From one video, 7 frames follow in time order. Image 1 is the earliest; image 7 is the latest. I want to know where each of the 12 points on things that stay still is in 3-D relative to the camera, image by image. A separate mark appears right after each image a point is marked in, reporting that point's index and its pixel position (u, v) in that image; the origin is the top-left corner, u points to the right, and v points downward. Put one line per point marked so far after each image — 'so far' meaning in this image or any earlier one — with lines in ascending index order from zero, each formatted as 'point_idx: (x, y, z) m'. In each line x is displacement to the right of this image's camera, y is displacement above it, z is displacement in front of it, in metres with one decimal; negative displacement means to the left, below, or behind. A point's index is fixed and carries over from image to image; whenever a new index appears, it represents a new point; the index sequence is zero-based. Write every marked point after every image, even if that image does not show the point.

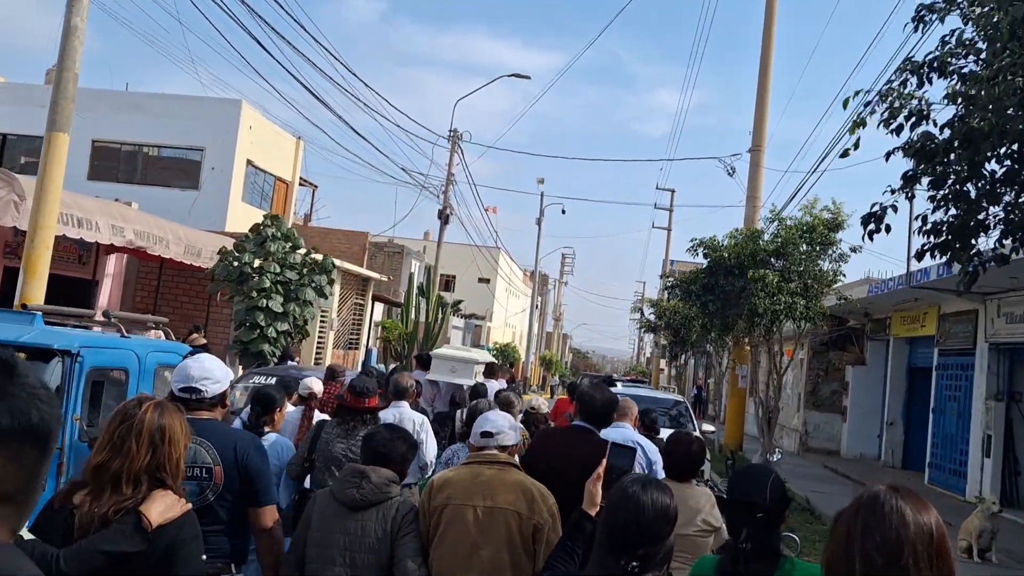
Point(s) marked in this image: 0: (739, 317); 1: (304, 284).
0: (+3.6, -0.5, +13.4) m
1: (-2.9, 0.0, +11.7) m
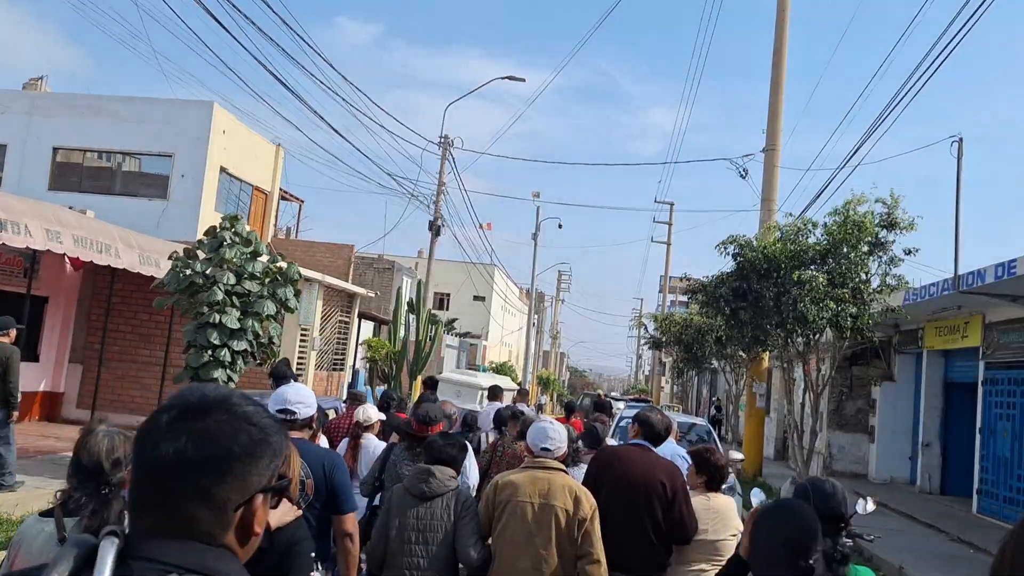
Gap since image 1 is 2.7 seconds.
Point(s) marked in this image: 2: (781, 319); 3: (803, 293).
0: (+3.6, -0.5, +11.8) m
1: (-2.9, -0.1, +10.0) m
2: (+3.6, -0.4, +11.5) m
3: (+3.8, 0.0, +11.1) m
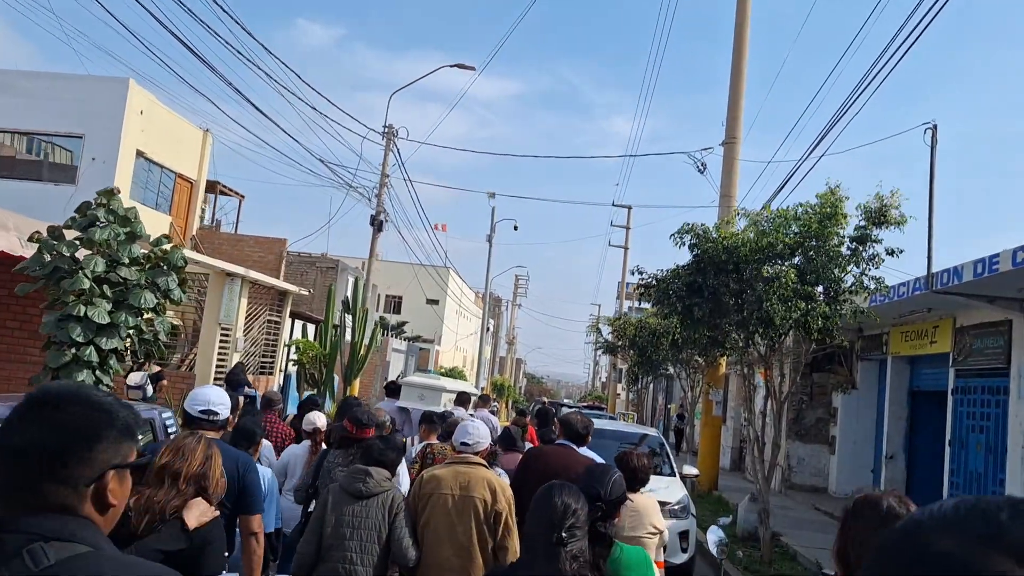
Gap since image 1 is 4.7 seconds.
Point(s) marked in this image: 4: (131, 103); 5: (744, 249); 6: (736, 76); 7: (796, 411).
0: (+2.7, -0.5, +10.6) m
1: (-3.7, 0.0, +8.5) m
2: (+2.8, -0.4, +10.3) m
3: (+2.9, 0.0, +9.9) m
4: (-8.0, +3.9, +17.9) m
5: (+2.8, +0.5, +10.2) m
6: (+5.1, +4.9, +19.6) m
7: (+6.0, -2.6, +18.2) m
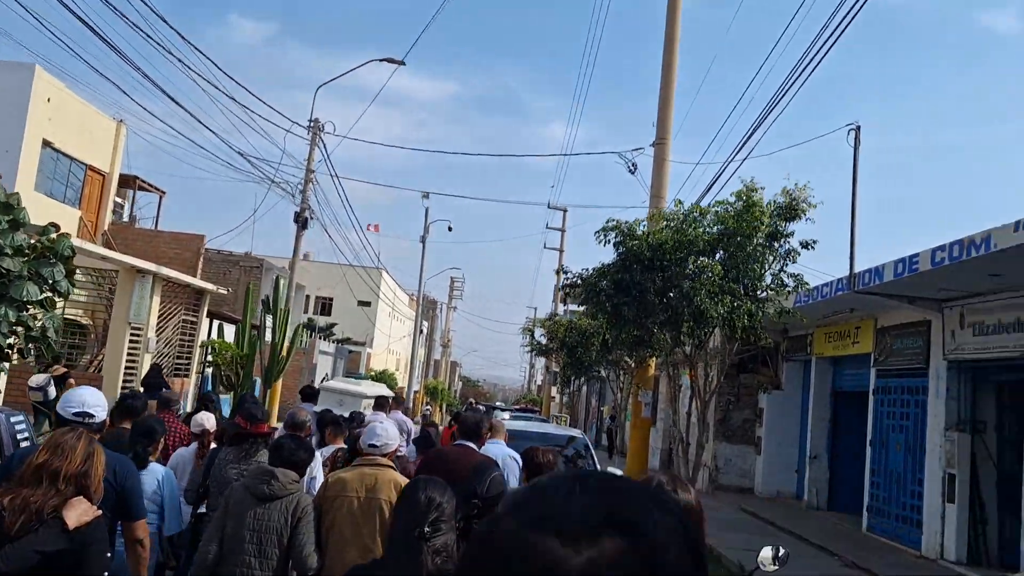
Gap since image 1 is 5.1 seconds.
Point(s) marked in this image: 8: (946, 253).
0: (+1.7, -0.5, +10.4) m
1: (-4.5, +0.1, +7.9) m
2: (+1.8, -0.4, +10.1) m
3: (+2.0, 0.0, +9.7) m
4: (-9.4, +4.0, +16.9) m
5: (+1.8, +0.5, +10.0) m
6: (+3.5, +4.8, +19.6) m
7: (+4.5, -2.6, +18.2) m
8: (+4.6, +0.4, +9.1) m
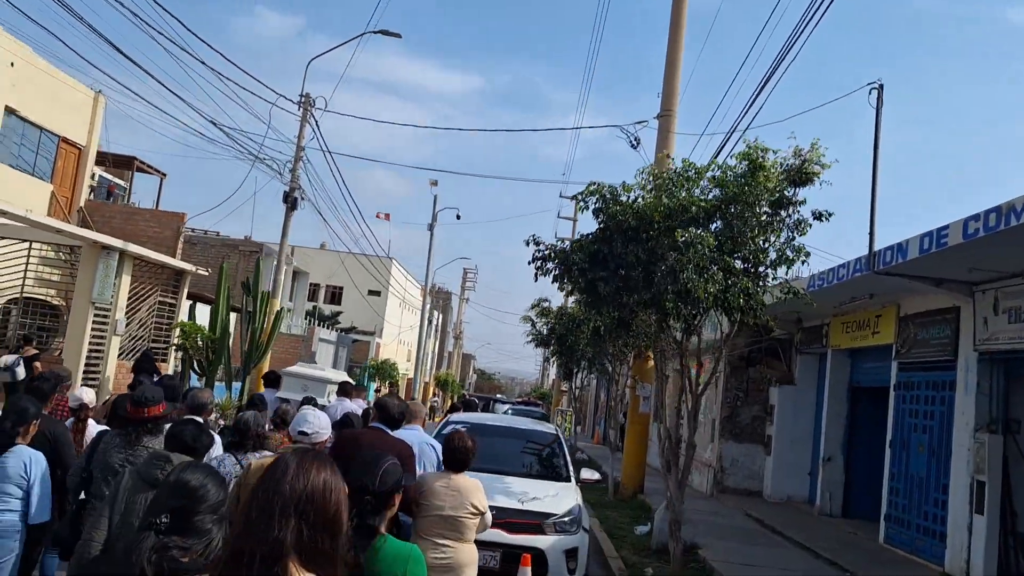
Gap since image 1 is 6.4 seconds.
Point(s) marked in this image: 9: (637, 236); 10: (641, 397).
0: (+1.4, -0.2, +9.2) m
1: (-4.8, +0.4, +6.8) m
2: (+1.5, -0.1, +8.9) m
3: (+1.7, +0.3, +8.5) m
4: (-9.5, +4.4, +15.9) m
5: (+1.5, +0.7, +8.8) m
6: (+3.4, +5.1, +18.3) m
7: (+4.3, -2.4, +16.9) m
8: (+4.3, +0.6, +7.7) m
9: (+1.3, +0.6, +9.0) m
10: (+2.3, -1.9, +15.0) m
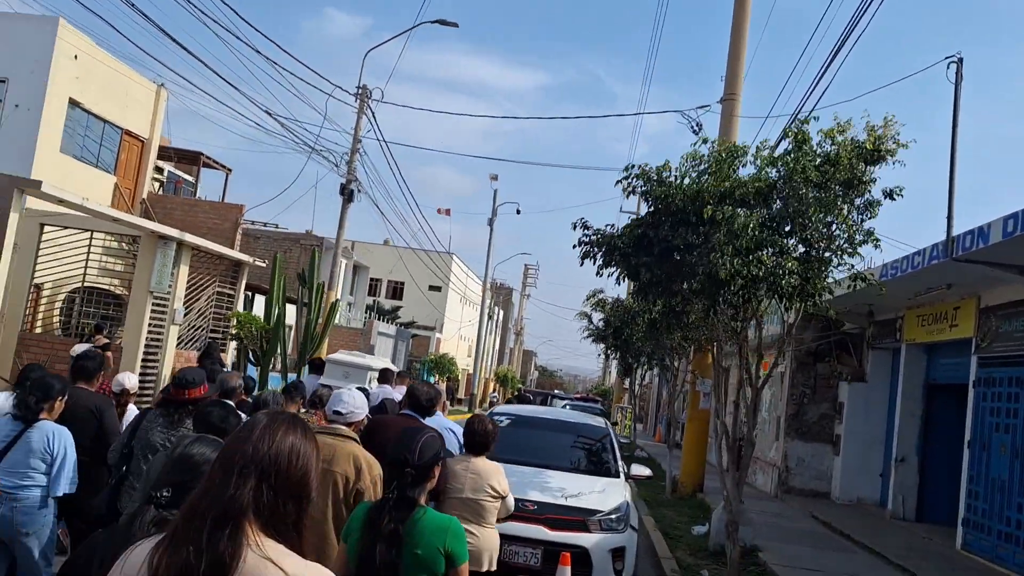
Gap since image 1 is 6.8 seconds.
0: (+1.9, -0.1, +8.7) m
1: (-4.5, +0.6, +6.8) m
2: (+2.0, 0.0, +8.4) m
3: (+2.1, +0.4, +8.0) m
4: (-8.5, +4.6, +16.2) m
5: (+2.0, +0.9, +8.3) m
6: (+4.6, +5.3, +17.6) m
7: (+5.4, -2.2, +16.2) m
8: (+4.7, +0.7, +7.1) m
9: (+1.8, +0.7, +8.5) m
10: (+3.2, -1.7, +14.5) m
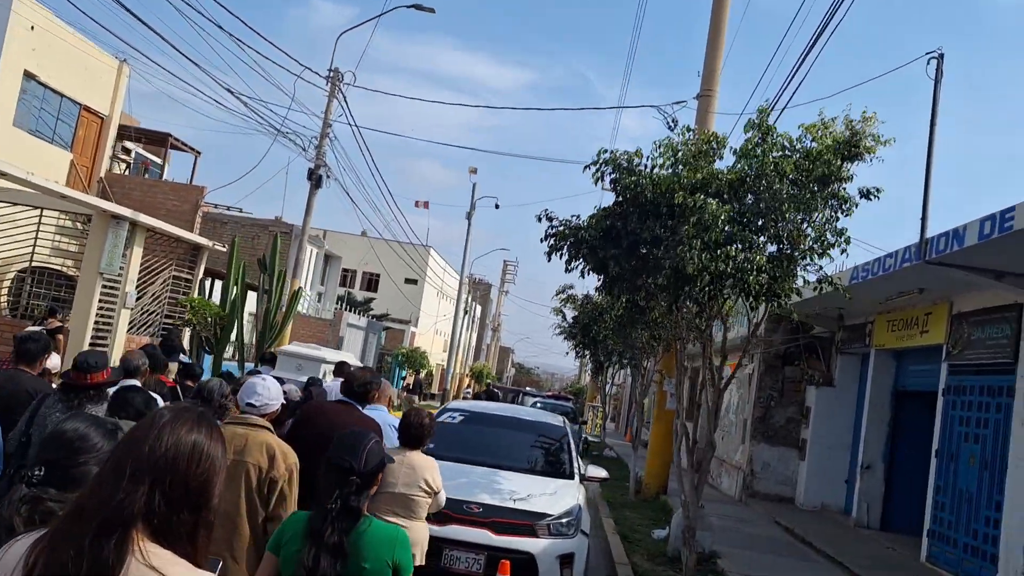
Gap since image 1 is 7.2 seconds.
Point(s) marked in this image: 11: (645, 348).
0: (+1.5, 0.0, +8.3) m
1: (-4.9, +0.8, +6.2) m
2: (+1.5, +0.1, +8.0) m
3: (+1.7, +0.5, +7.6) m
4: (-9.0, +5.0, +15.5) m
5: (+1.6, +0.9, +7.9) m
6: (+4.1, +5.3, +17.2) m
7: (+4.7, -2.2, +15.8) m
8: (+4.2, +0.7, +6.7) m
9: (+1.4, +0.7, +8.1) m
10: (+2.6, -1.7, +14.1) m
11: (+2.5, -1.1, +15.6) m
